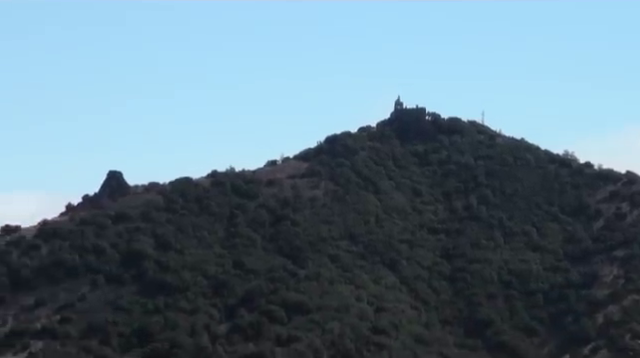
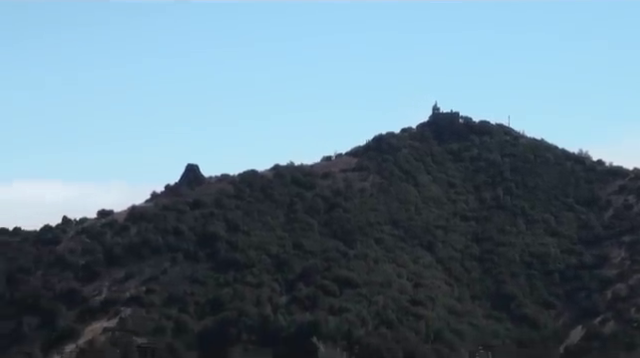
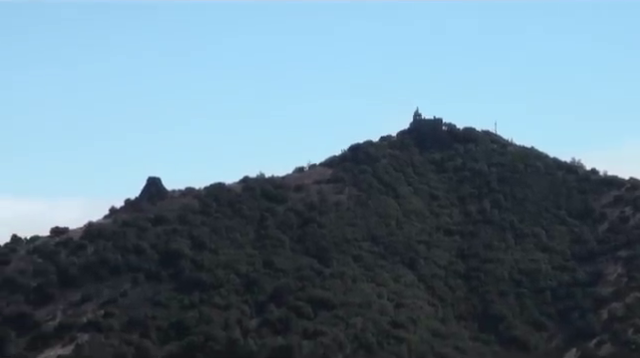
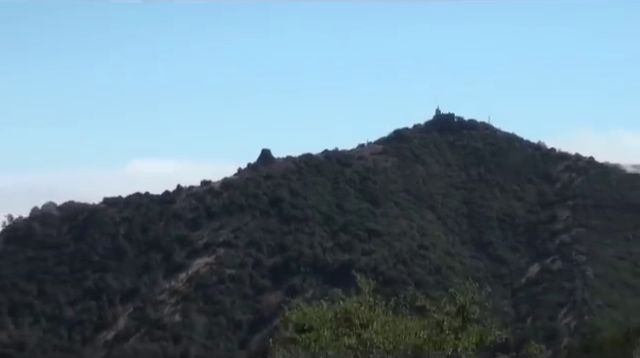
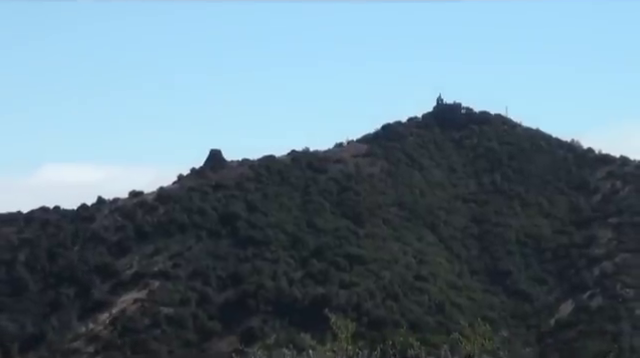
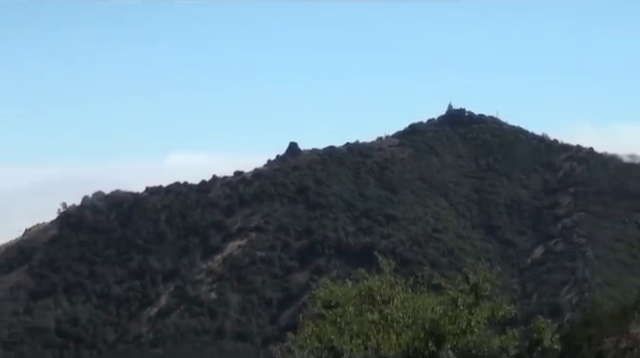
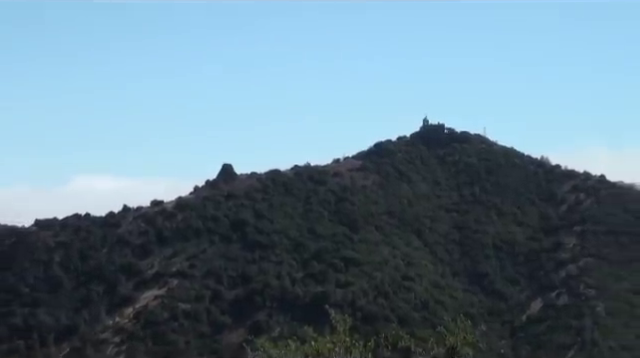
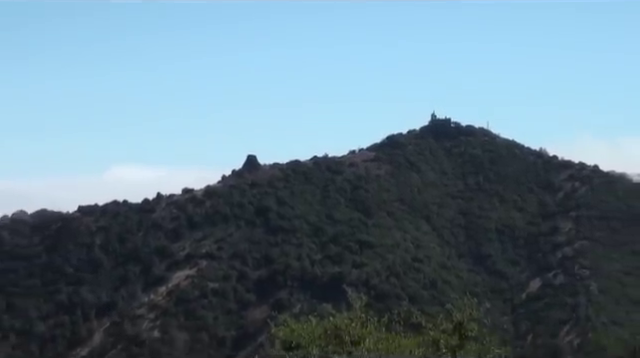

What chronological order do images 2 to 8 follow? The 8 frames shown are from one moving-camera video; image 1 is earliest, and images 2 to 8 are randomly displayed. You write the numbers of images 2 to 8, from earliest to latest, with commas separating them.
3, 2, 5, 7, 8, 4, 6
